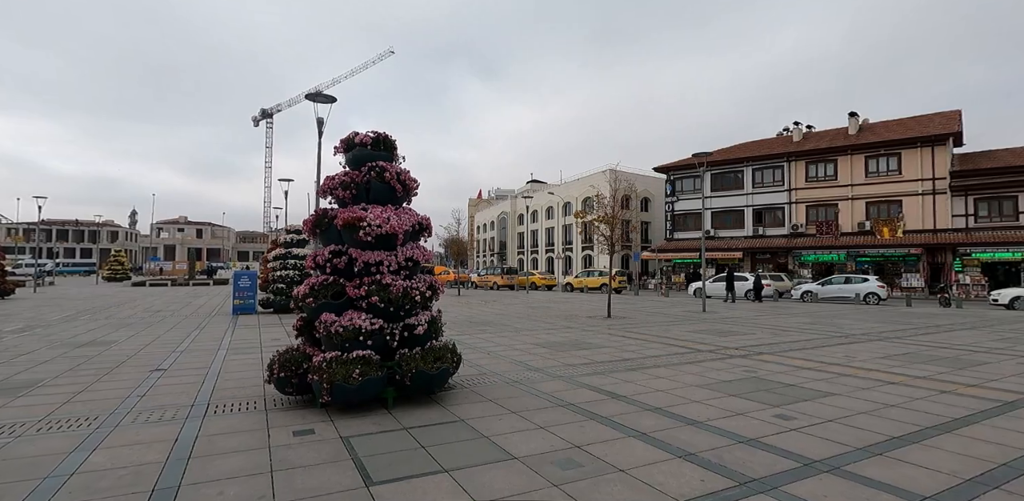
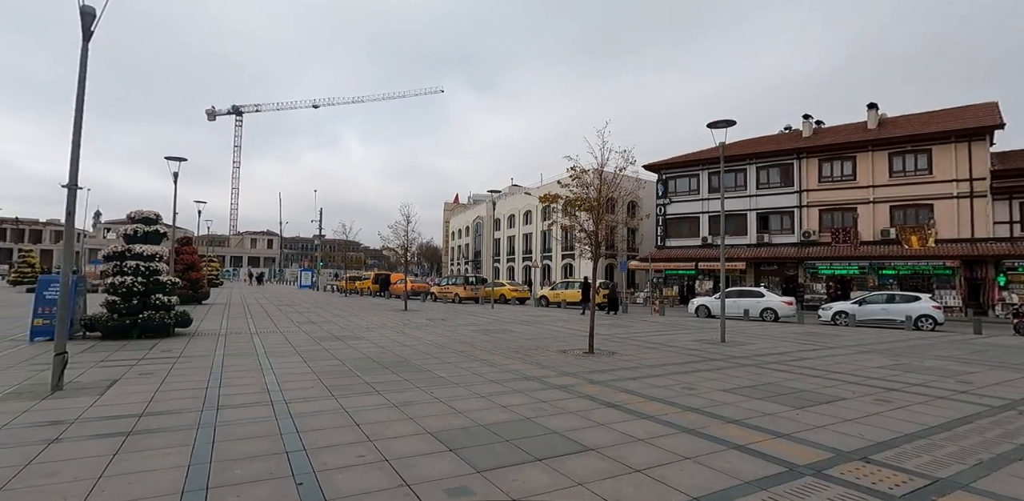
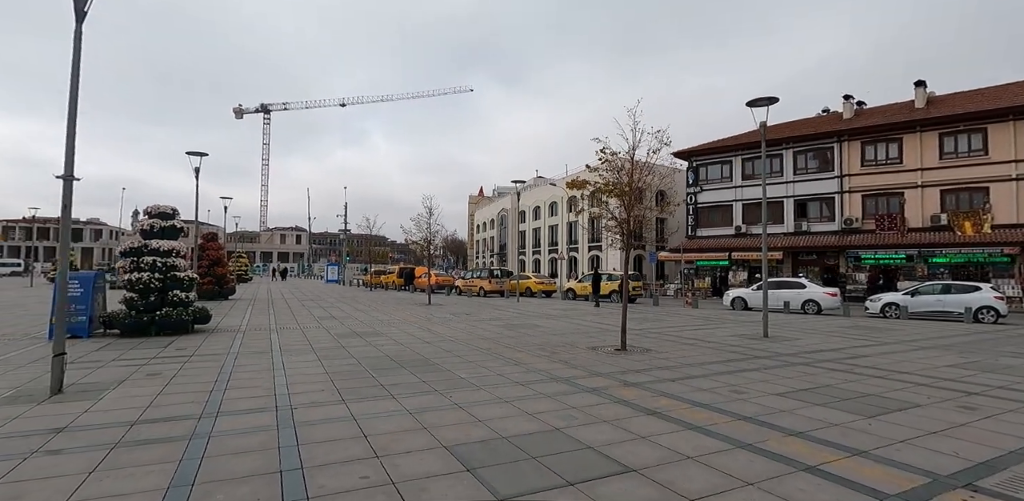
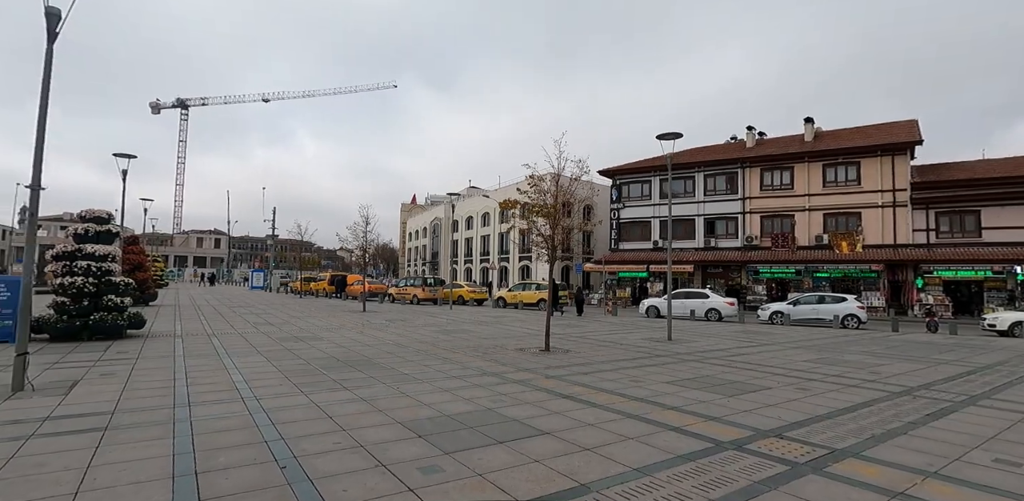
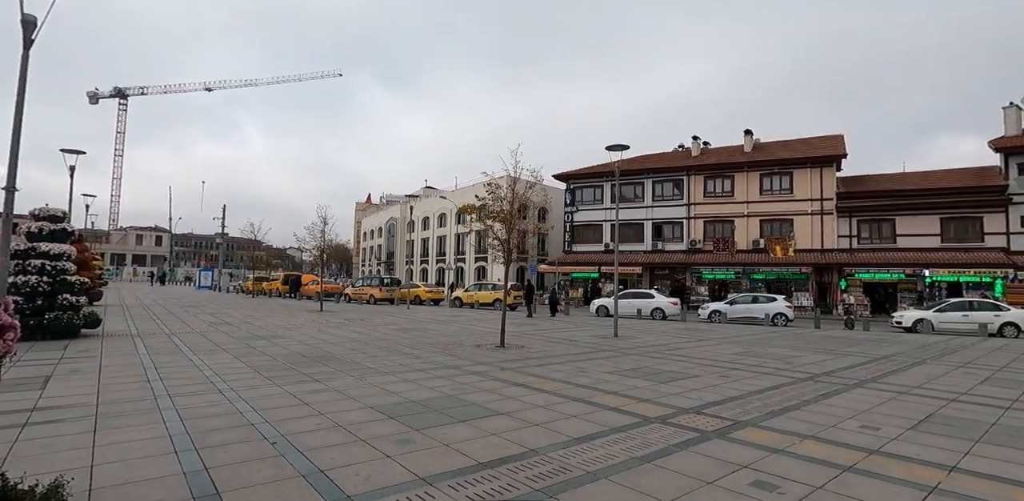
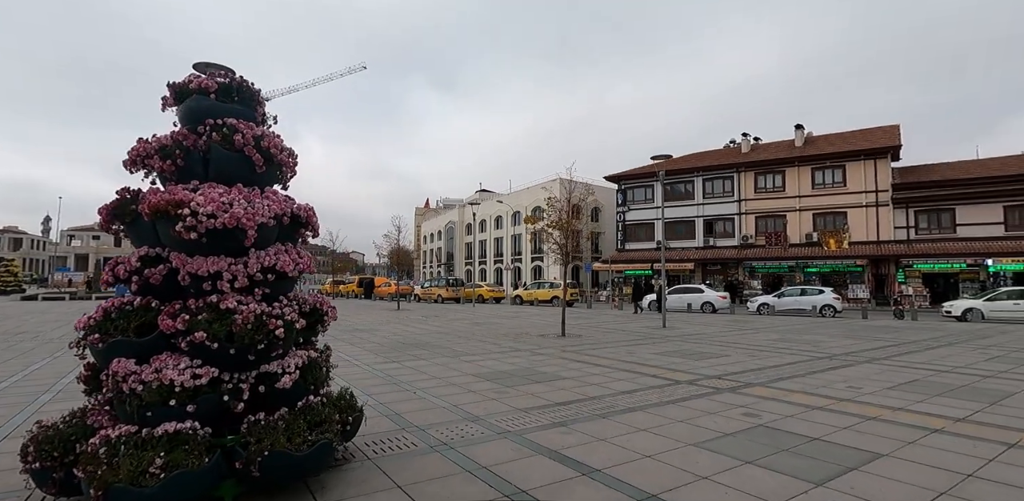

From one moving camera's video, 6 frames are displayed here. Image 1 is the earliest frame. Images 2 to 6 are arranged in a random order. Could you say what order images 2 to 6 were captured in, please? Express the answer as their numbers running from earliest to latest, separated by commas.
6, 5, 4, 2, 3
